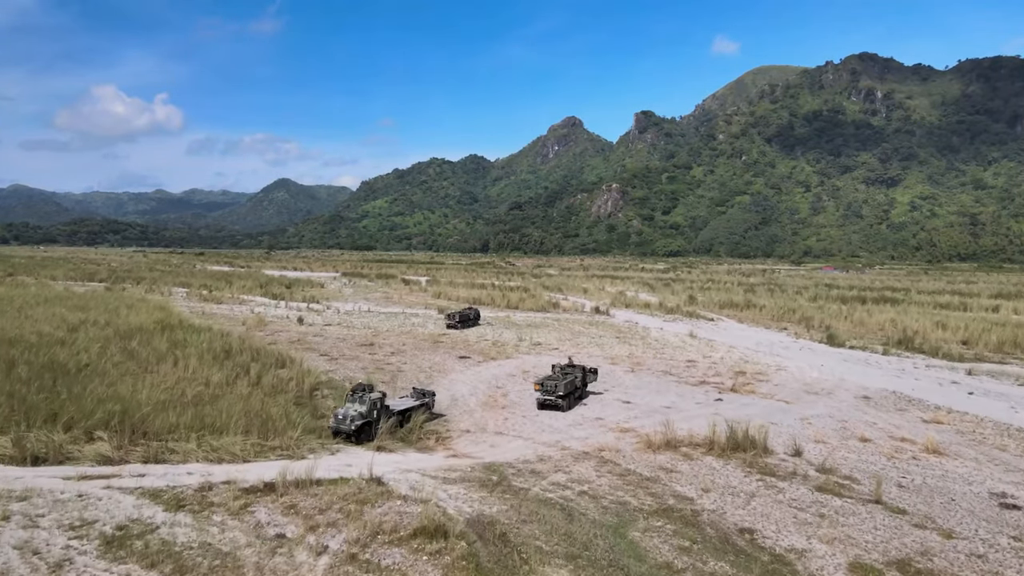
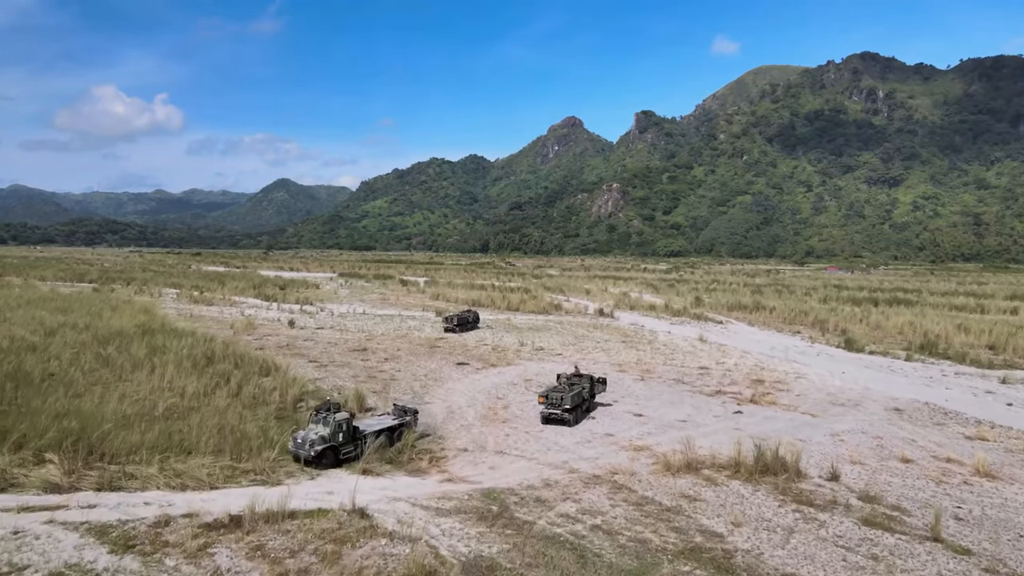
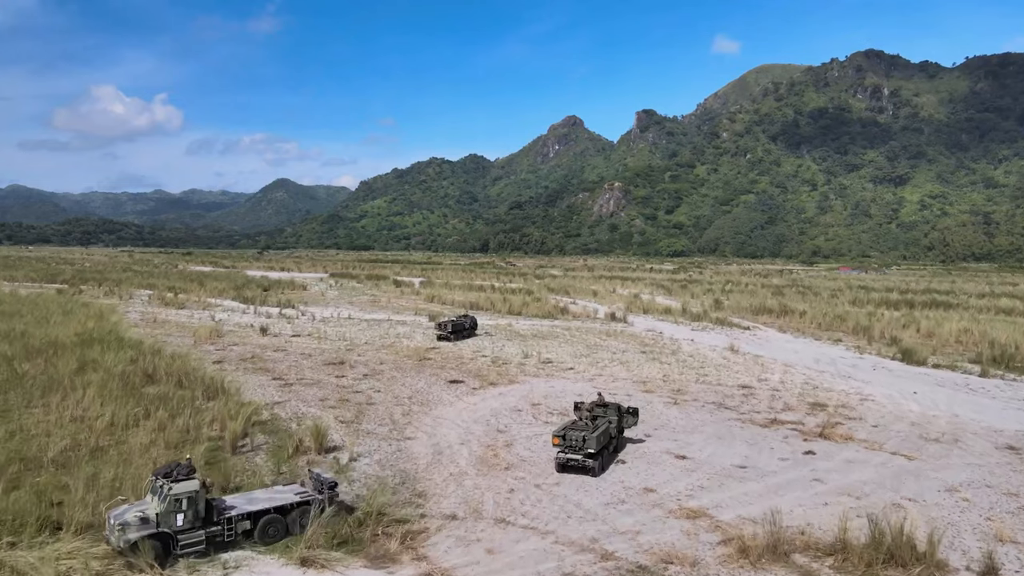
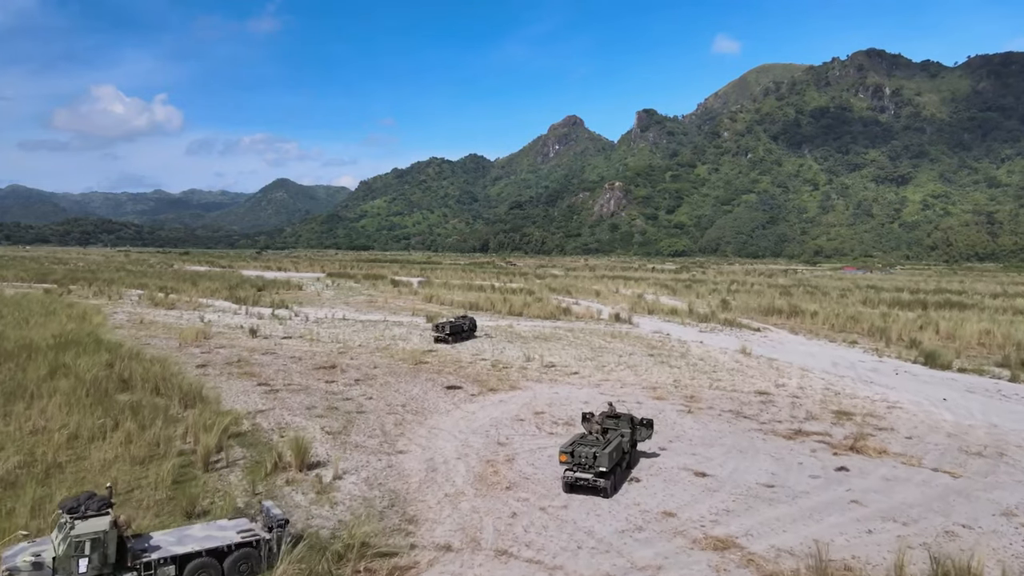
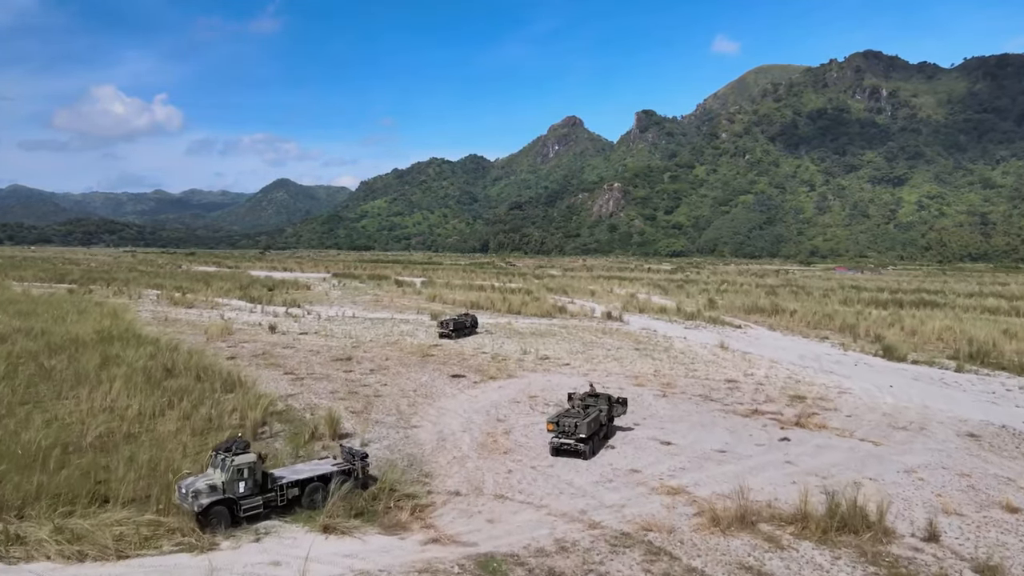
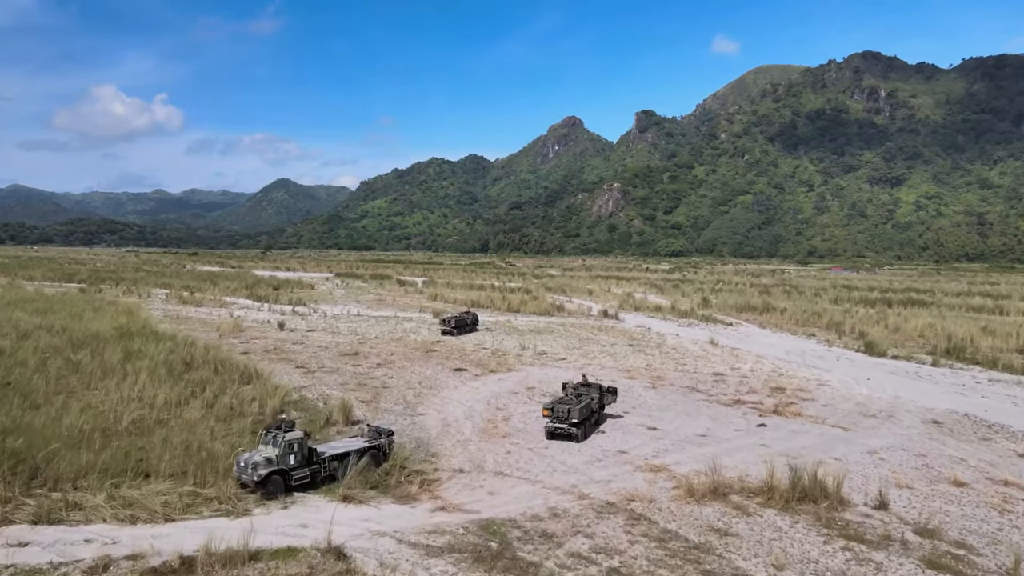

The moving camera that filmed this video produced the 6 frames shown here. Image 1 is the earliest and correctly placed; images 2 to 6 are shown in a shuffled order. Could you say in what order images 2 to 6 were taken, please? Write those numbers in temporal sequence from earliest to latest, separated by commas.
2, 6, 5, 3, 4
